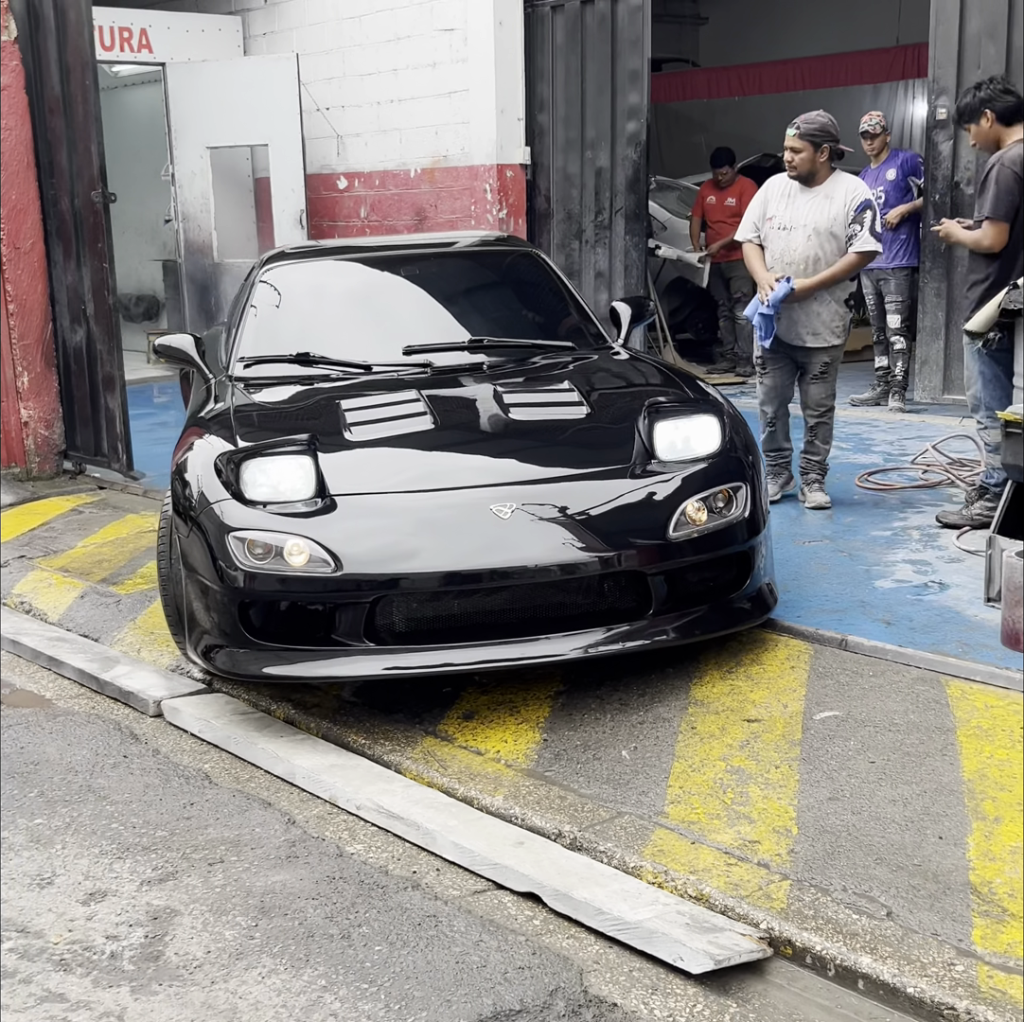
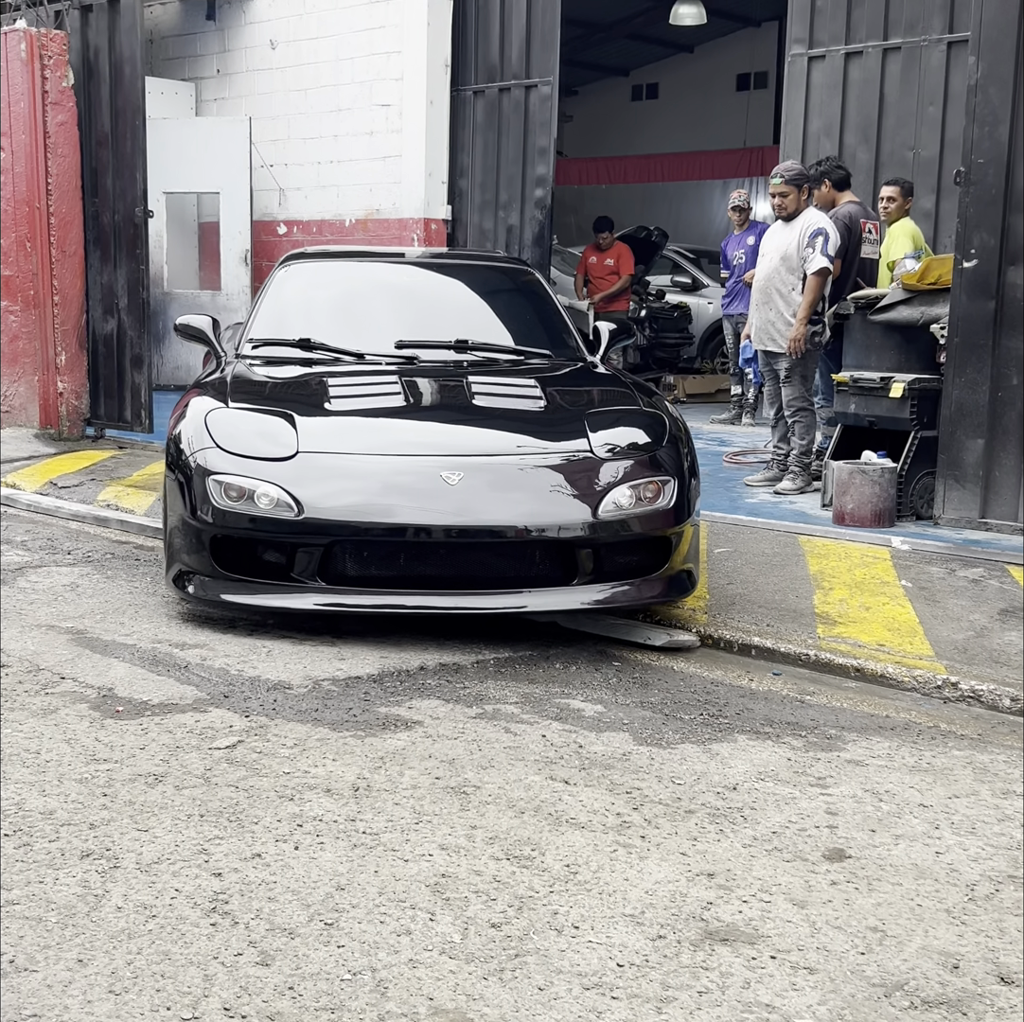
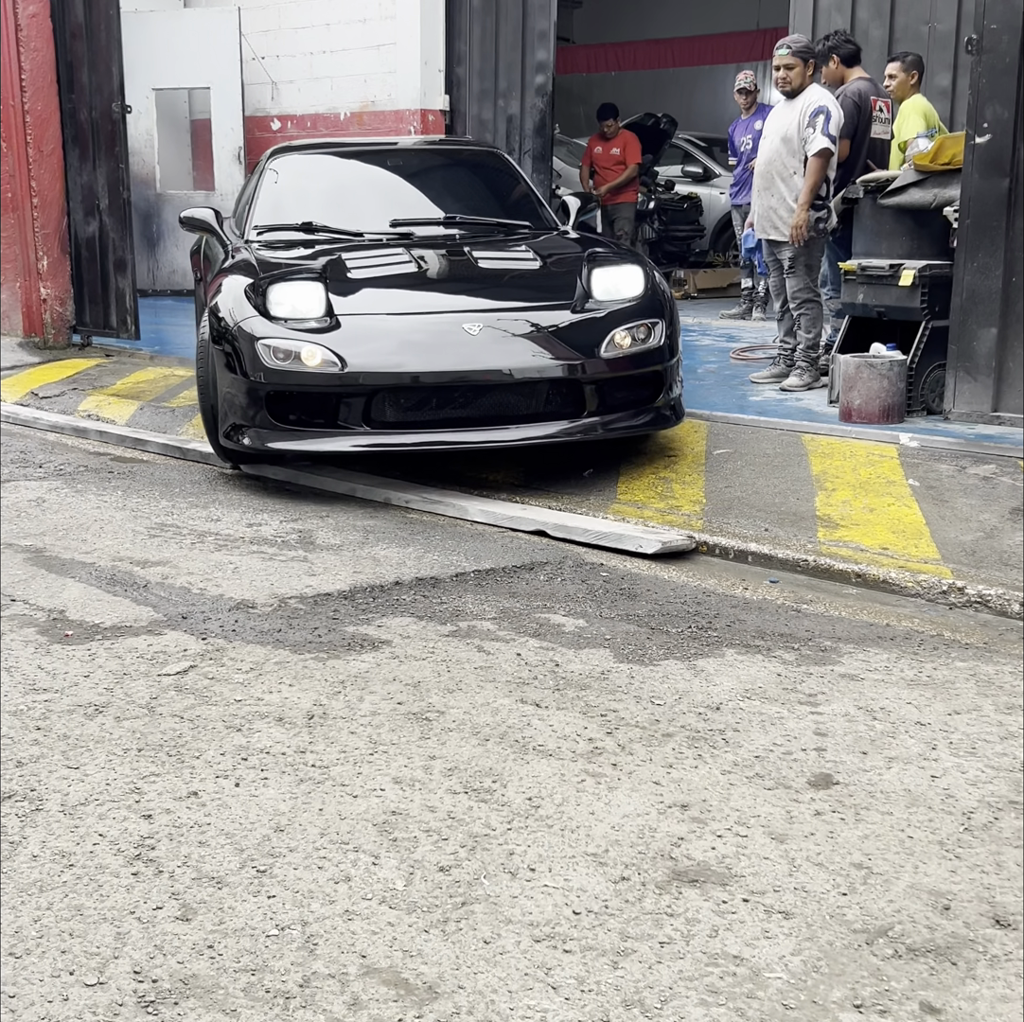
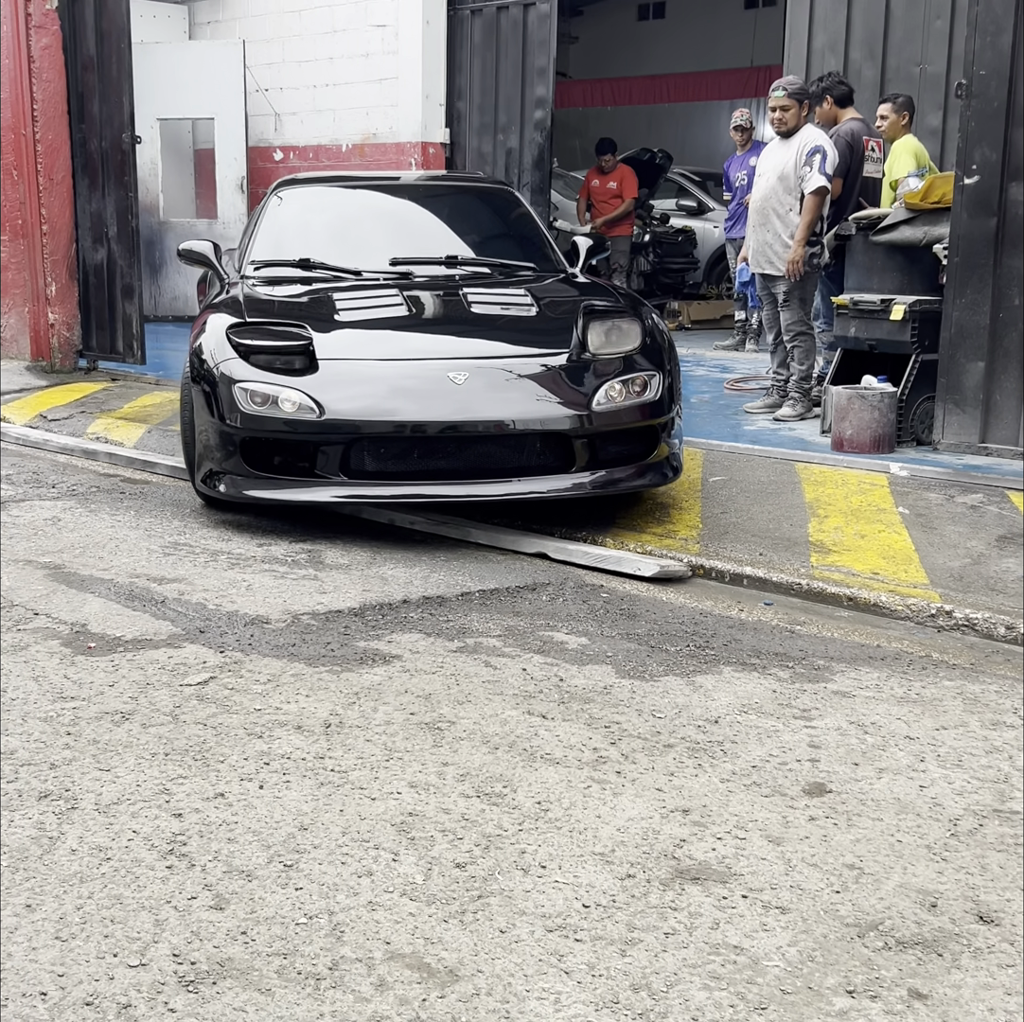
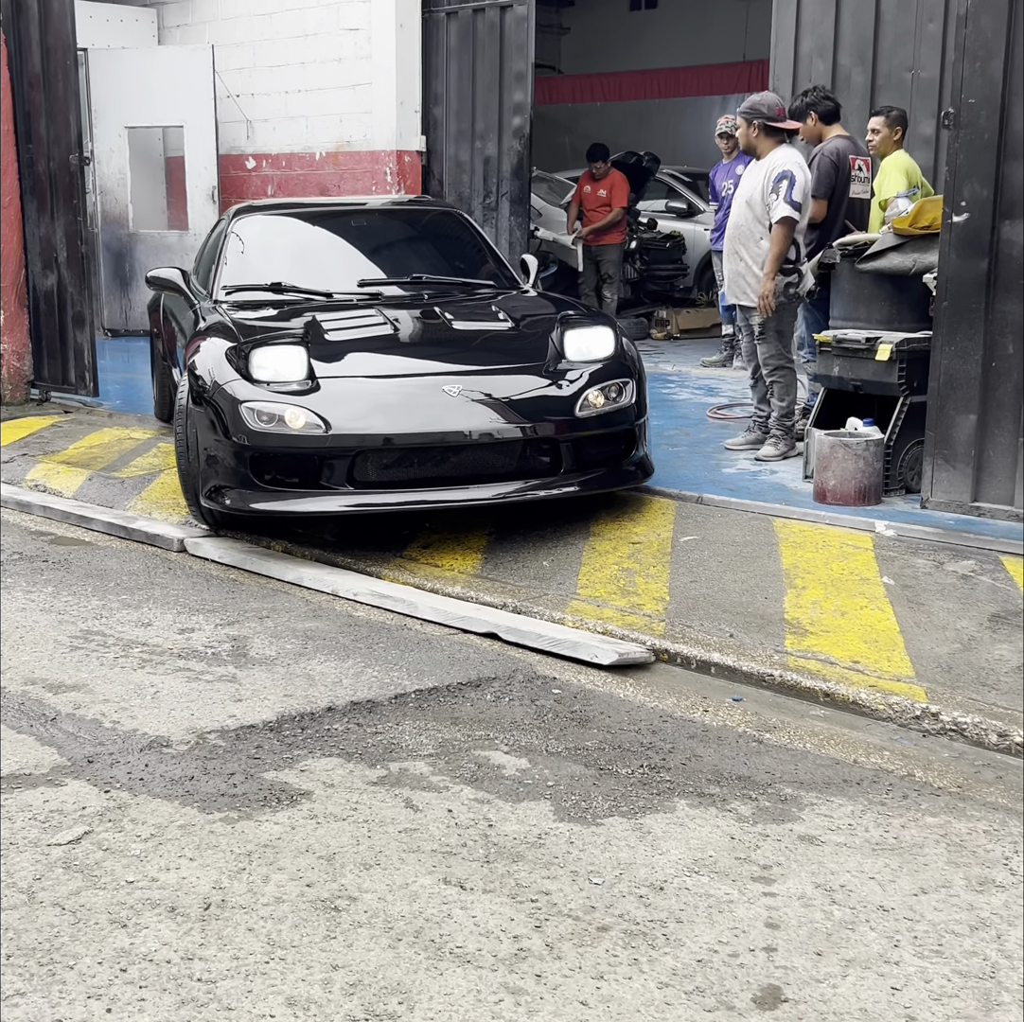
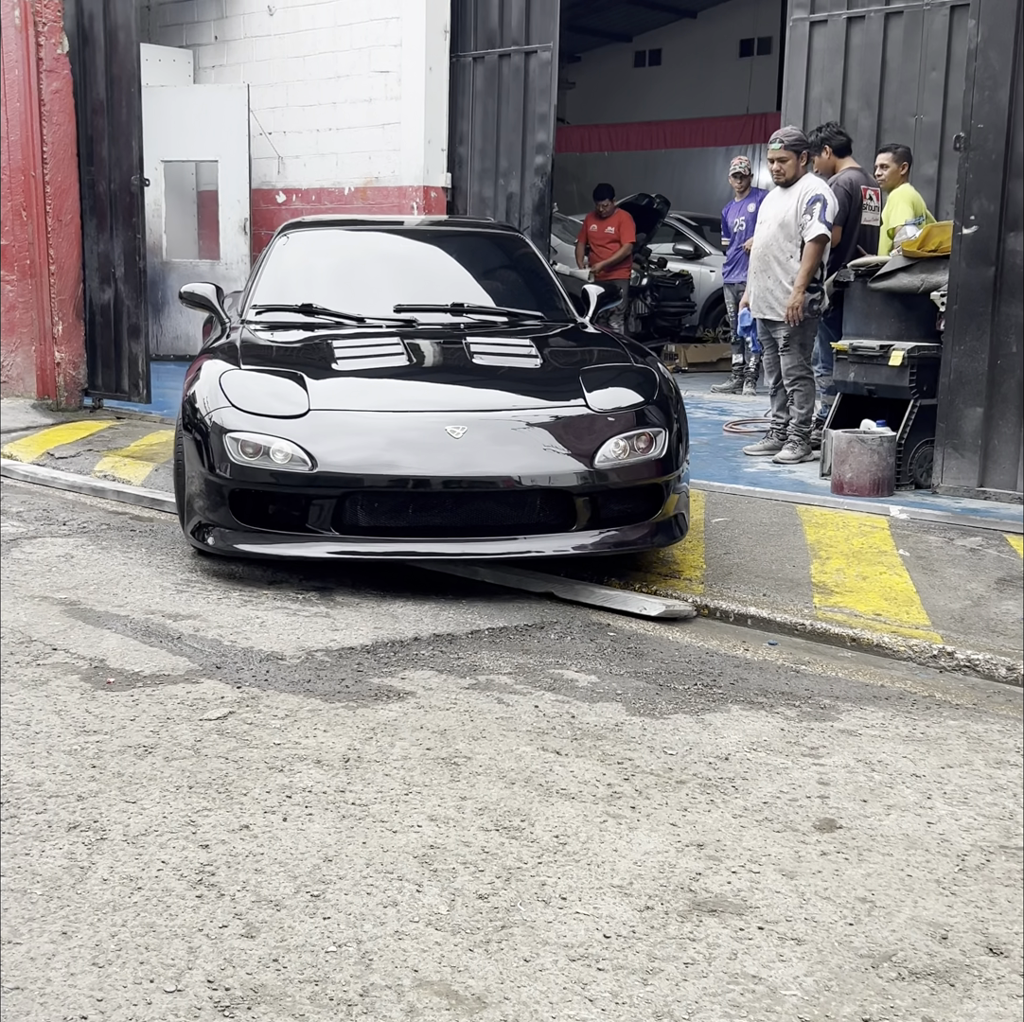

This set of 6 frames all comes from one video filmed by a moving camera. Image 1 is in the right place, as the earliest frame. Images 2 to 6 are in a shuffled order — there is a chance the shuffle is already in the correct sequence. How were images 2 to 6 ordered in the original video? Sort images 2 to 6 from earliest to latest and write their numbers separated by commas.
5, 3, 4, 6, 2
